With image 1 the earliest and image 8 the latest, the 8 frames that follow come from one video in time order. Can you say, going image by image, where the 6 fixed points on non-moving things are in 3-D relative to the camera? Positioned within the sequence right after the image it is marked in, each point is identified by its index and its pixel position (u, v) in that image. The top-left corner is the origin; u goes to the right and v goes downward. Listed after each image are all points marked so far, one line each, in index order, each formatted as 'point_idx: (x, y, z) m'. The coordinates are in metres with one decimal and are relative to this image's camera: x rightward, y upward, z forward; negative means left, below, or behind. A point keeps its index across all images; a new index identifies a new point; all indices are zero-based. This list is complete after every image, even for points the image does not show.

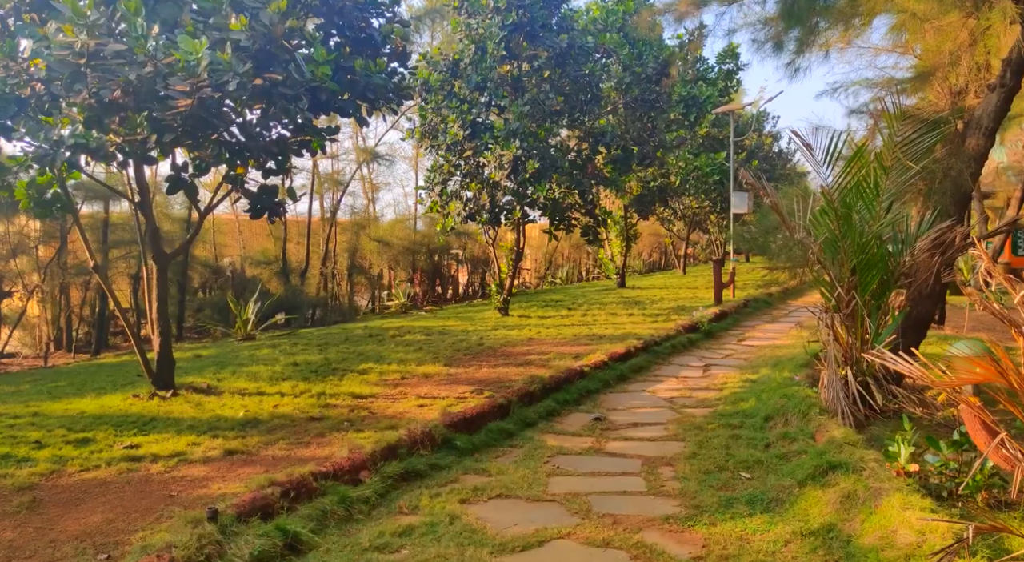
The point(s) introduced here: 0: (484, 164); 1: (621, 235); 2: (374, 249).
0: (-0.3, +1.3, +9.4) m
1: (+2.0, +0.8, +14.8) m
2: (-1.9, +0.4, +11.2) m
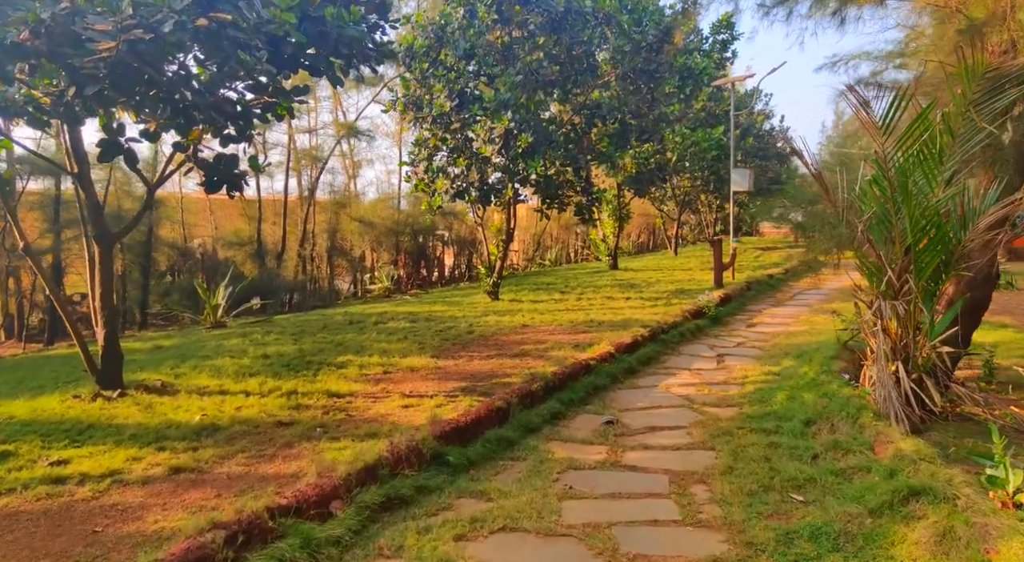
0: (-0.4, +1.5, +8.6) m
1: (+1.8, +1.2, +14.1) m
2: (-2.0, +0.7, +10.5) m
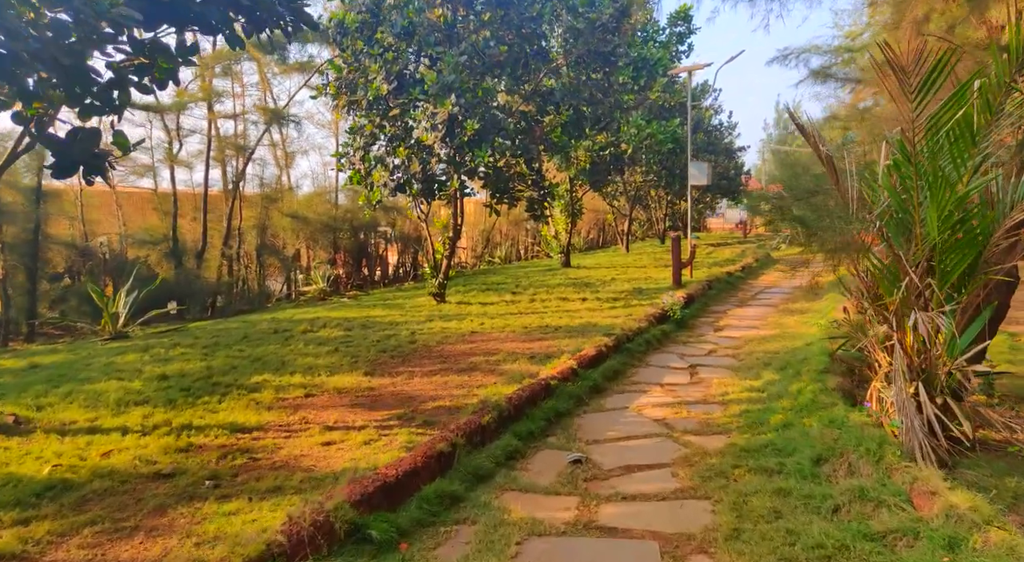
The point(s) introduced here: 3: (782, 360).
0: (-0.9, +1.5, +7.8) m
1: (+0.9, +1.2, +13.4) m
2: (-2.7, +0.7, +9.5) m
3: (+1.9, -0.5, +5.5) m
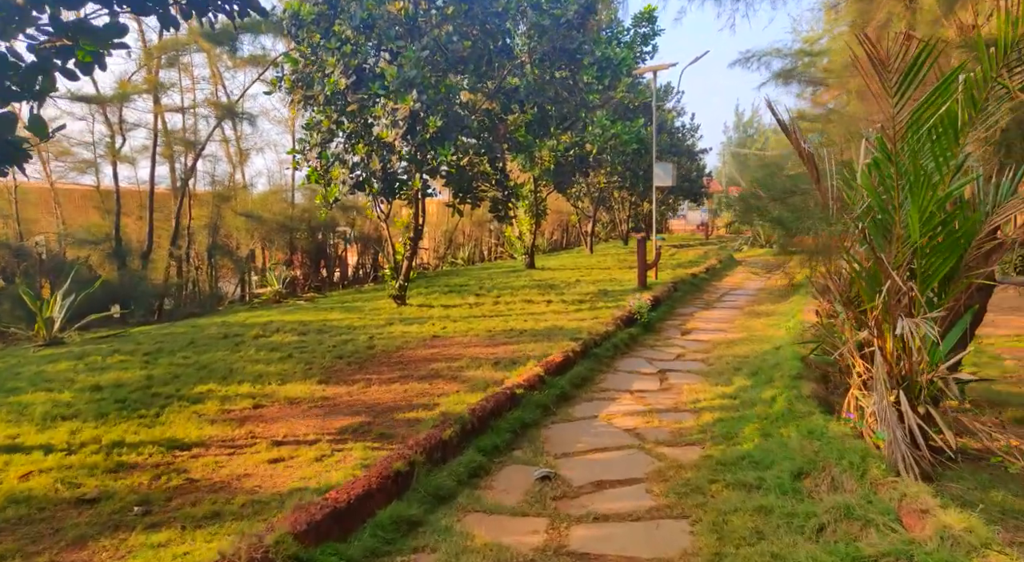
0: (-1.3, +1.5, +7.5) m
1: (+0.3, +1.2, +13.2) m
2: (-3.1, +0.6, +9.1) m
3: (+1.6, -0.6, +5.4) m
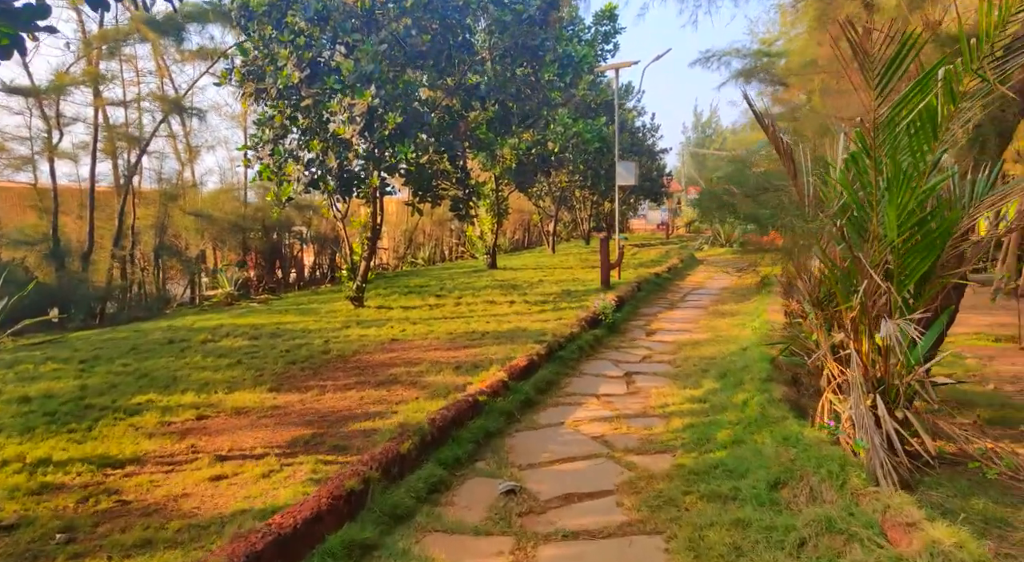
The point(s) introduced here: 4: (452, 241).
0: (-1.7, +1.5, +7.2) m
1: (-0.3, +1.2, +13.0) m
2: (-3.5, +0.6, +8.8) m
3: (+1.4, -0.6, +5.2) m
4: (-1.2, +0.8, +15.4) m
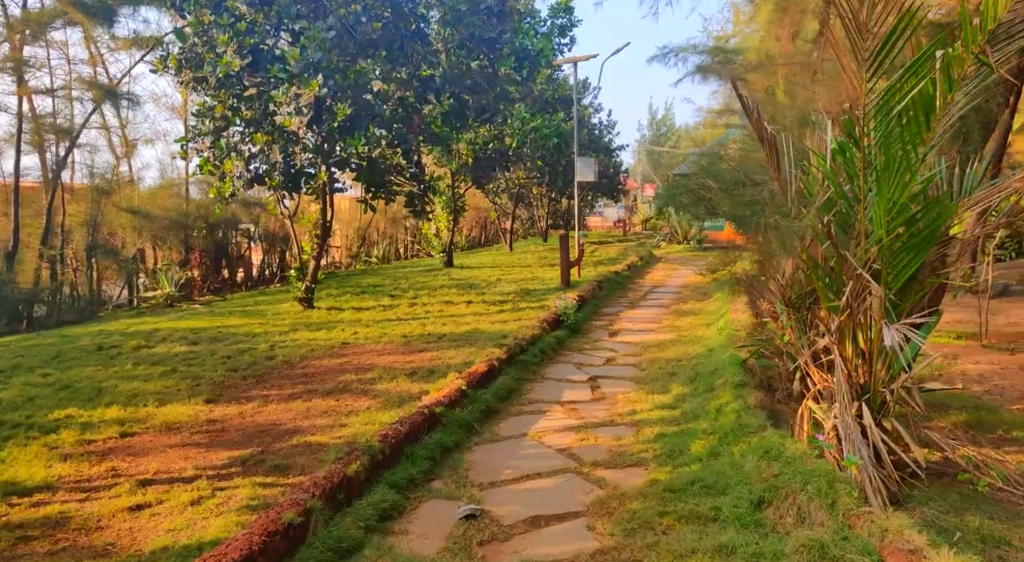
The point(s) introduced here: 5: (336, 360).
0: (-2.0, +1.5, +6.9) m
1: (-1.0, +1.2, +12.7) m
2: (-4.0, +0.6, +8.3) m
3: (+1.1, -0.6, +5.0) m
4: (-2.0, +0.8, +15.1) m
5: (-1.2, -0.5, +5.6) m
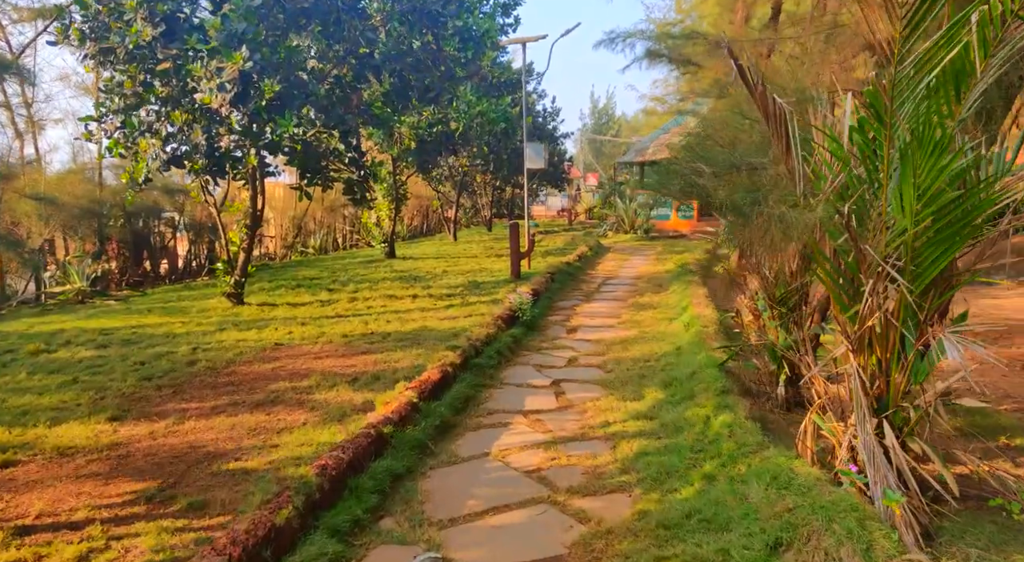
0: (-2.4, +1.5, +6.2) m
1: (-1.8, +1.3, +12.1) m
2: (-4.5, +0.7, +7.5) m
3: (+0.8, -0.5, +4.6) m
4: (-3.0, +0.9, +14.4) m
5: (-1.5, -0.5, +5.0) m
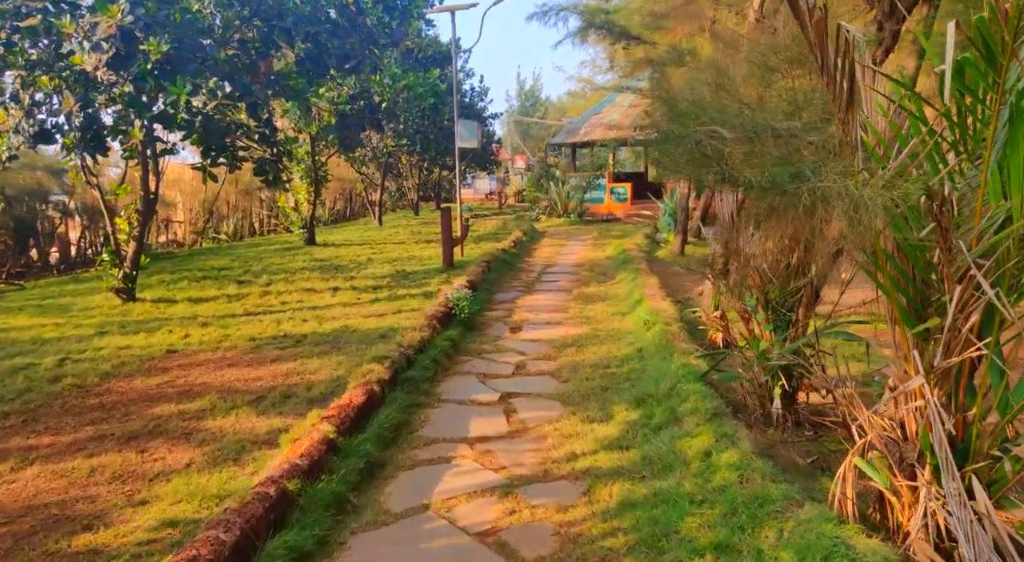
0: (-2.9, +1.5, +5.1) m
1: (-2.8, +1.5, +11.0) m
2: (-5.0, +0.7, +6.2) m
3: (+0.6, -0.5, +3.9) m
4: (-4.1, +1.1, +13.2) m
5: (-1.8, -0.5, +4.1) m
